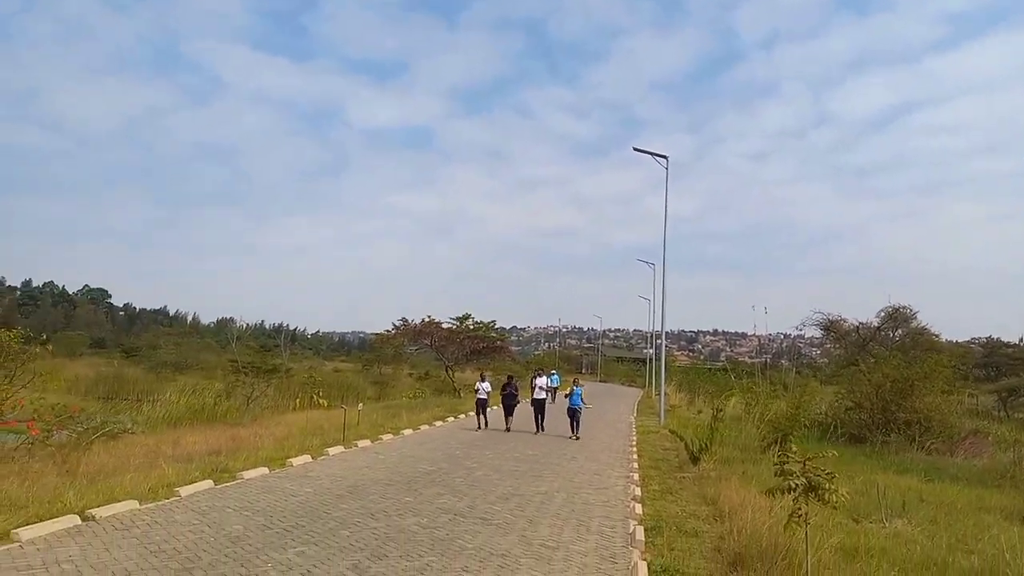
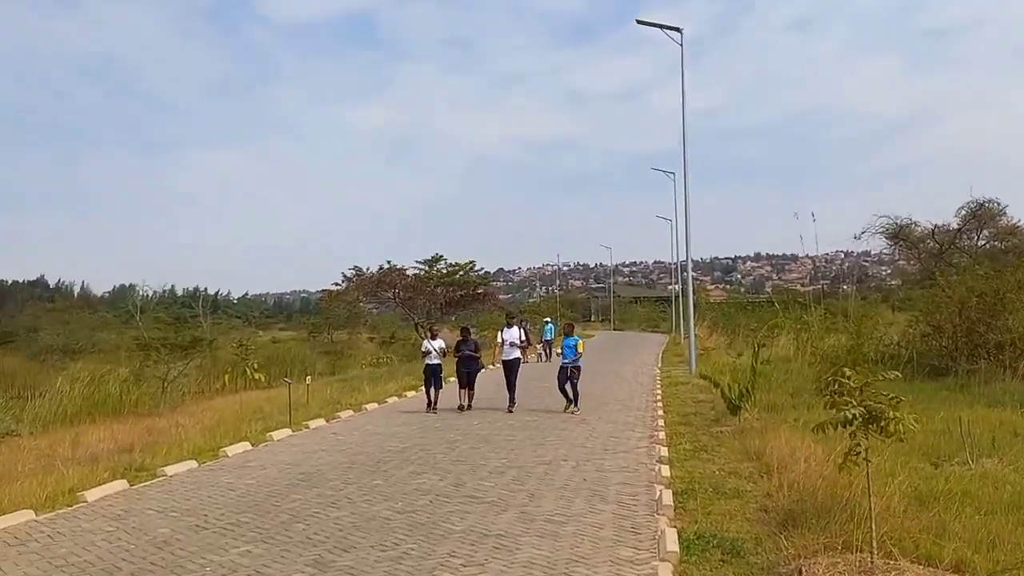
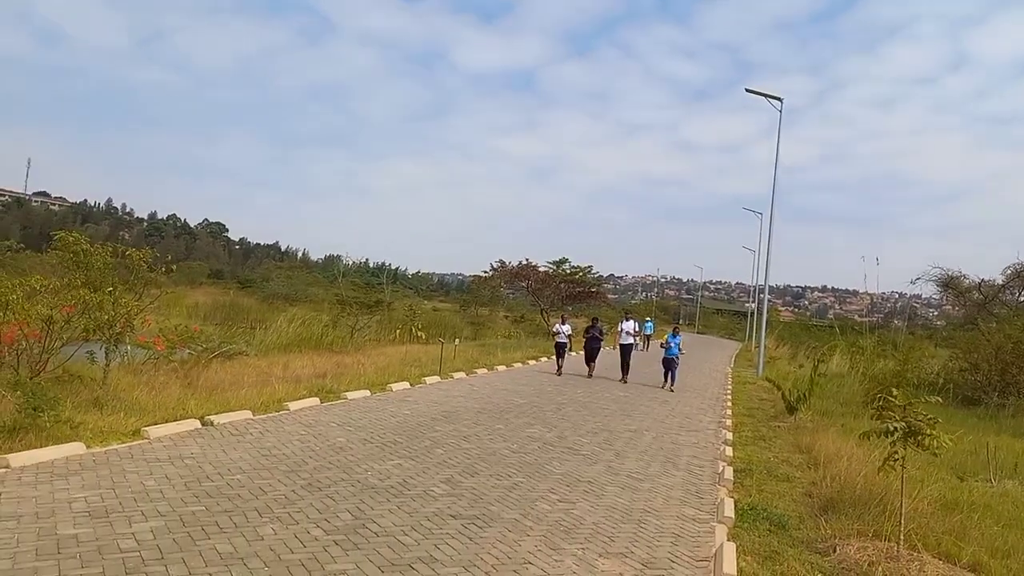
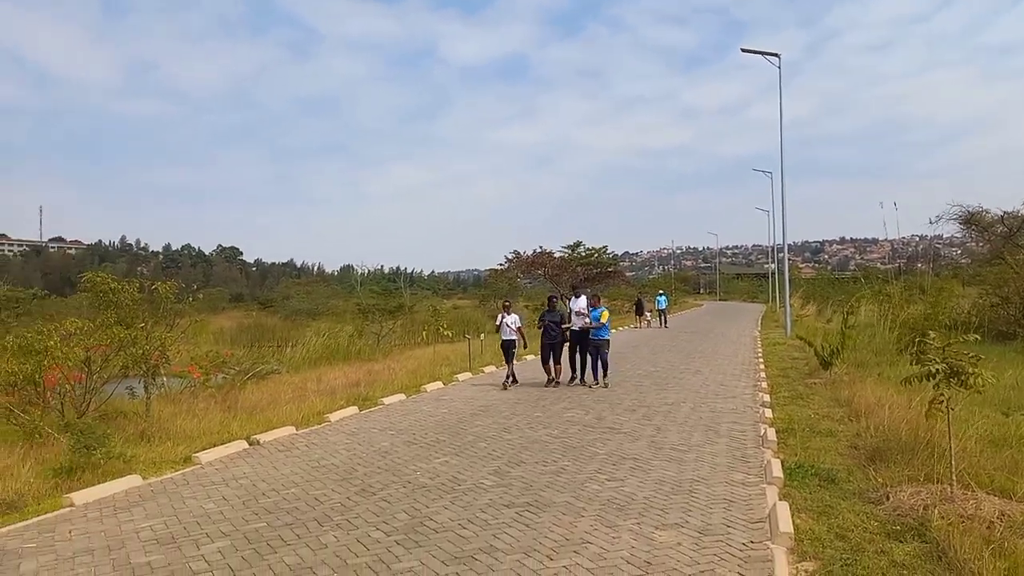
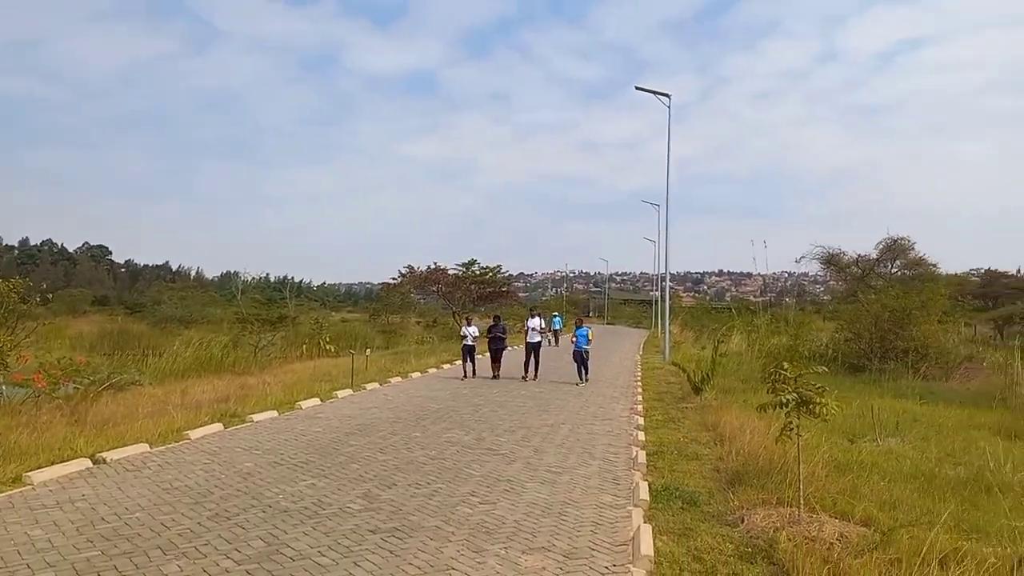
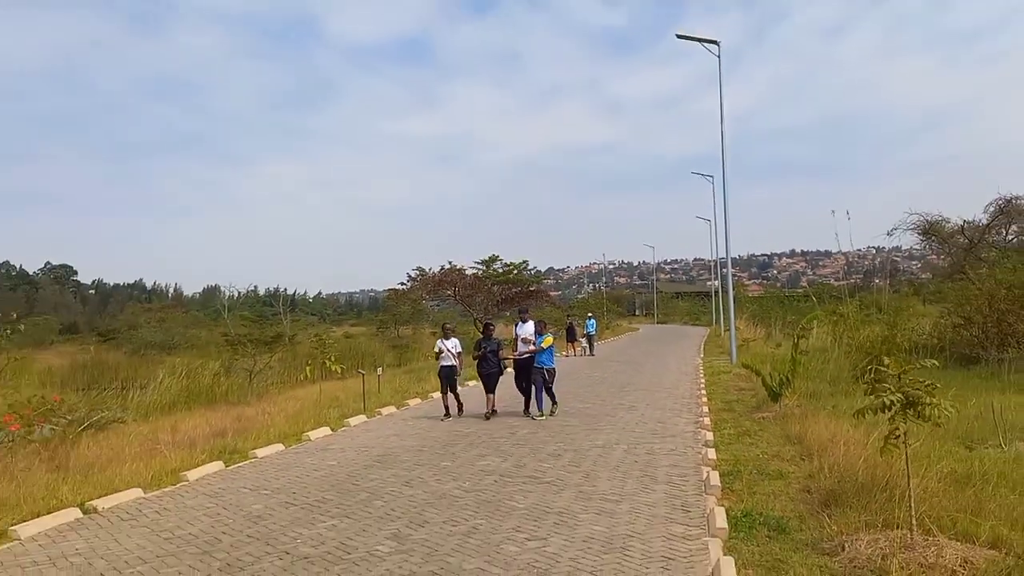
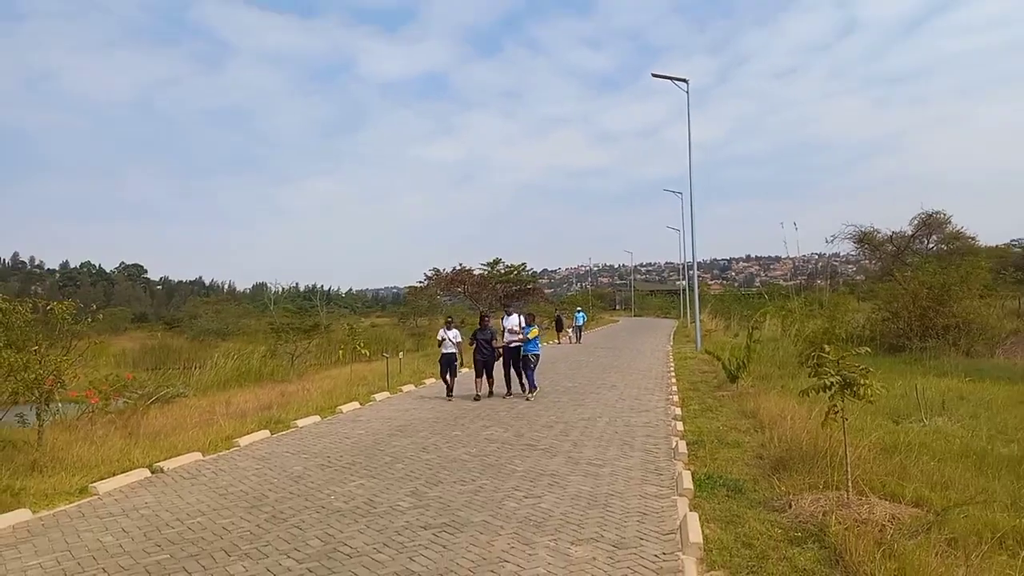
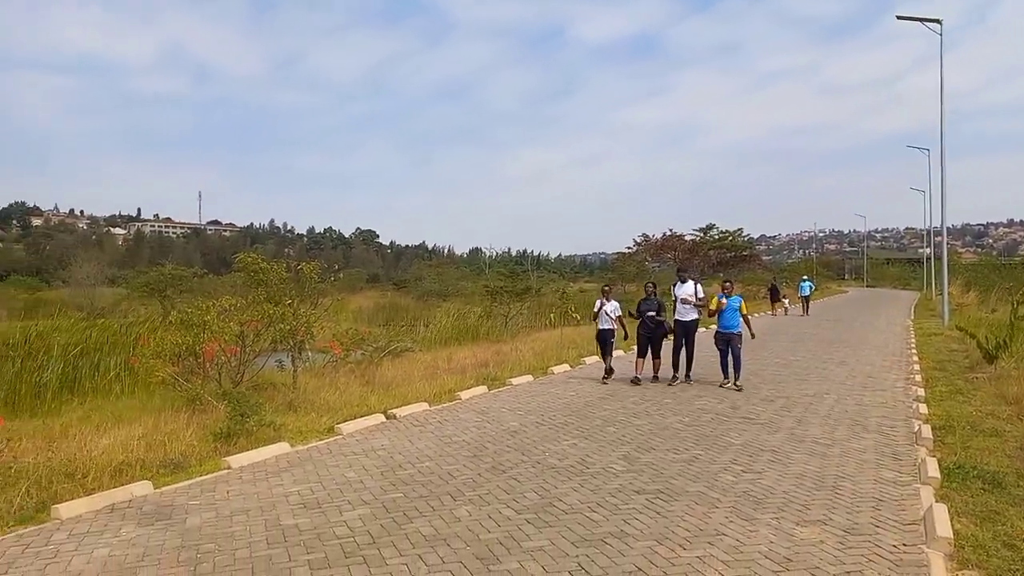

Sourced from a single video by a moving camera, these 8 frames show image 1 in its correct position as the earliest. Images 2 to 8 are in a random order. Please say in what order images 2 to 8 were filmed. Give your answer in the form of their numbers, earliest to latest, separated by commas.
3, 5, 2, 6, 7, 4, 8
